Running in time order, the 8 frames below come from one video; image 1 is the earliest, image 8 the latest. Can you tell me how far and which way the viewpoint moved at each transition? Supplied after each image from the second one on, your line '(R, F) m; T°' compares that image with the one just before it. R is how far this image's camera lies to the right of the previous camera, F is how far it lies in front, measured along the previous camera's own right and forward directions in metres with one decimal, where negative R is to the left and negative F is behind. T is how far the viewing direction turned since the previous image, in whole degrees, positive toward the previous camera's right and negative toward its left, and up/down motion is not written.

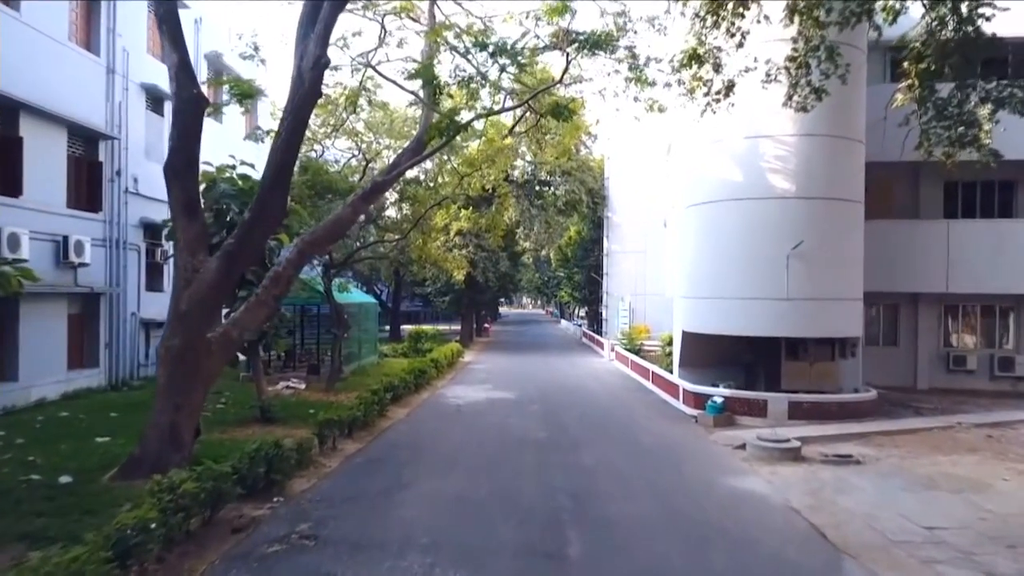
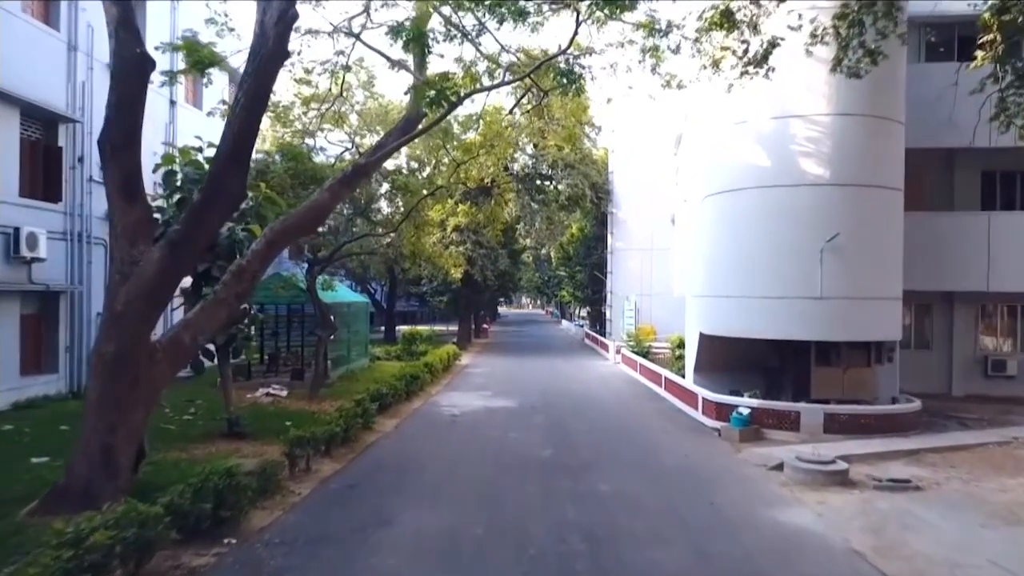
(0.0, +1.8) m; 0°
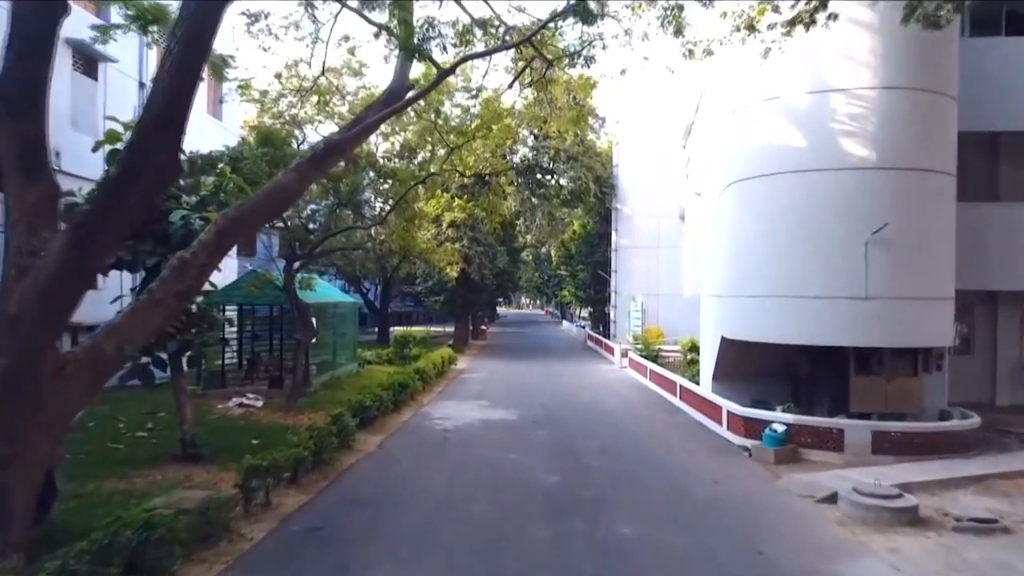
(0.0, +1.9) m; 0°
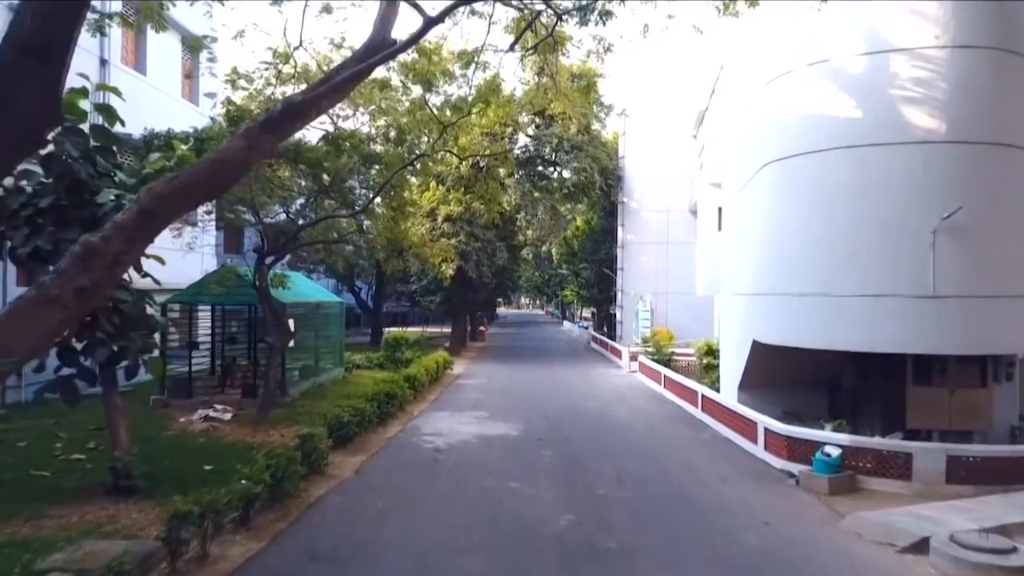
(0.0, +2.1) m; 0°
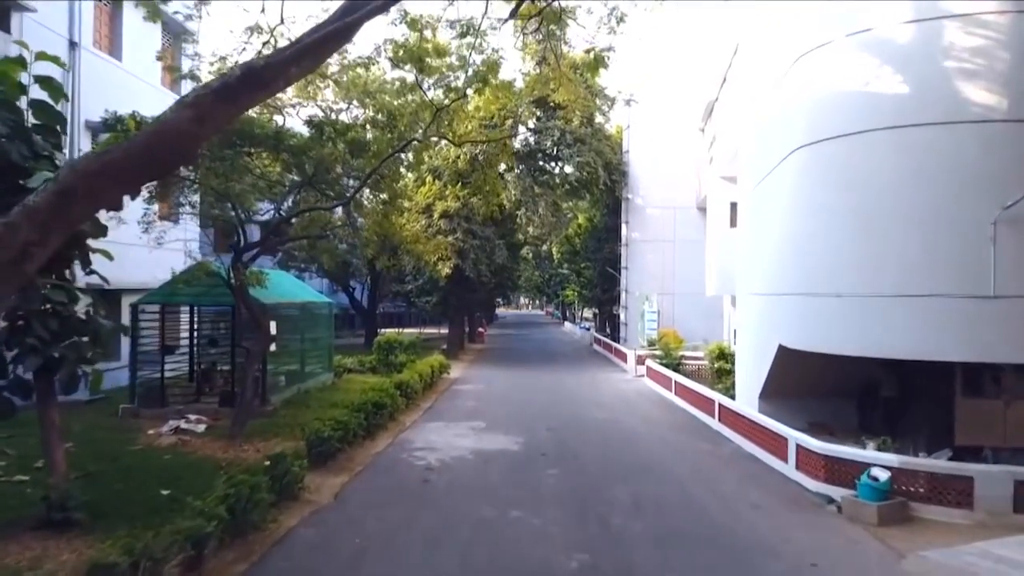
(0.0, +1.4) m; 0°
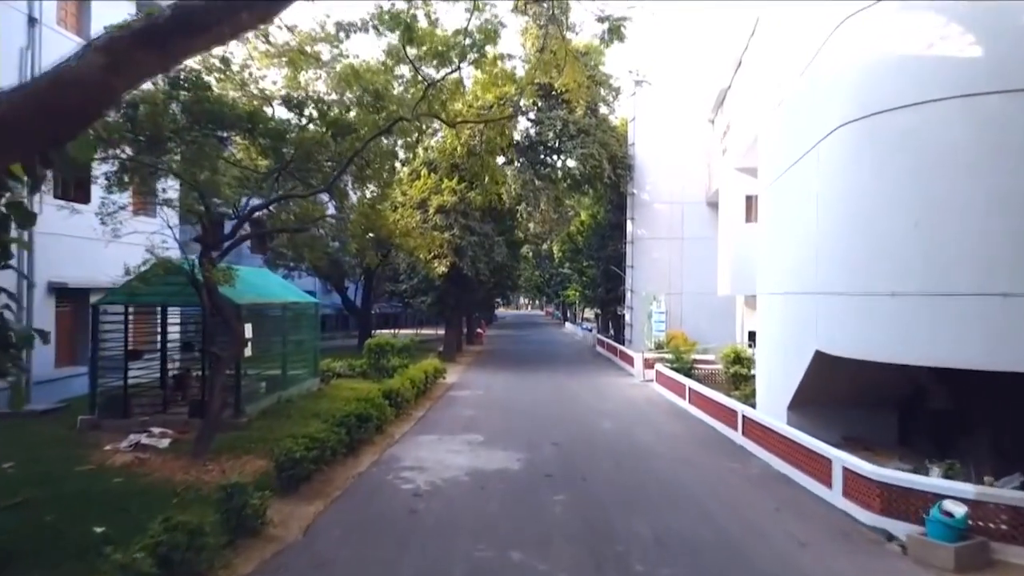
(0.0, +1.5) m; 0°
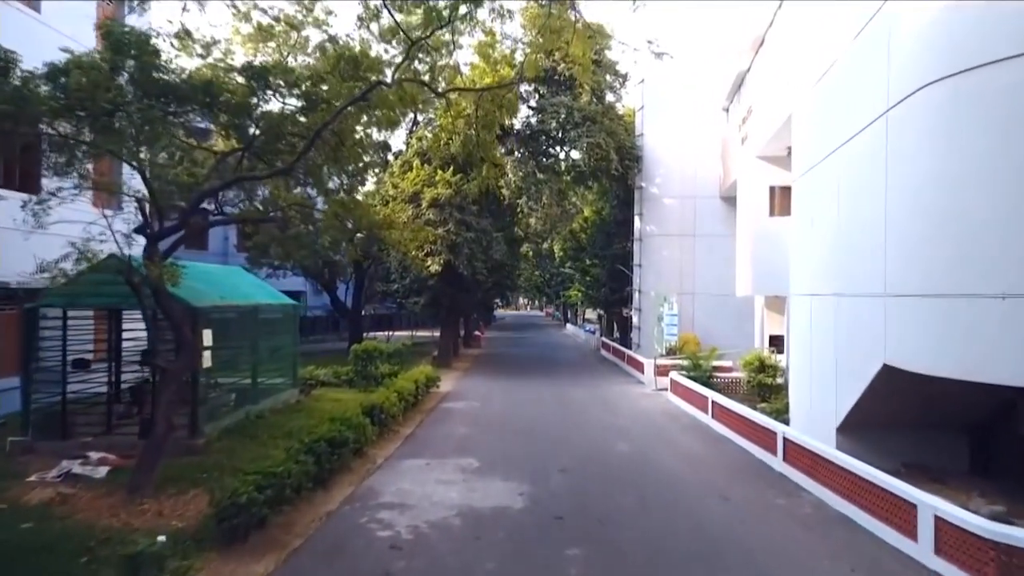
(0.0, +2.0) m; 0°
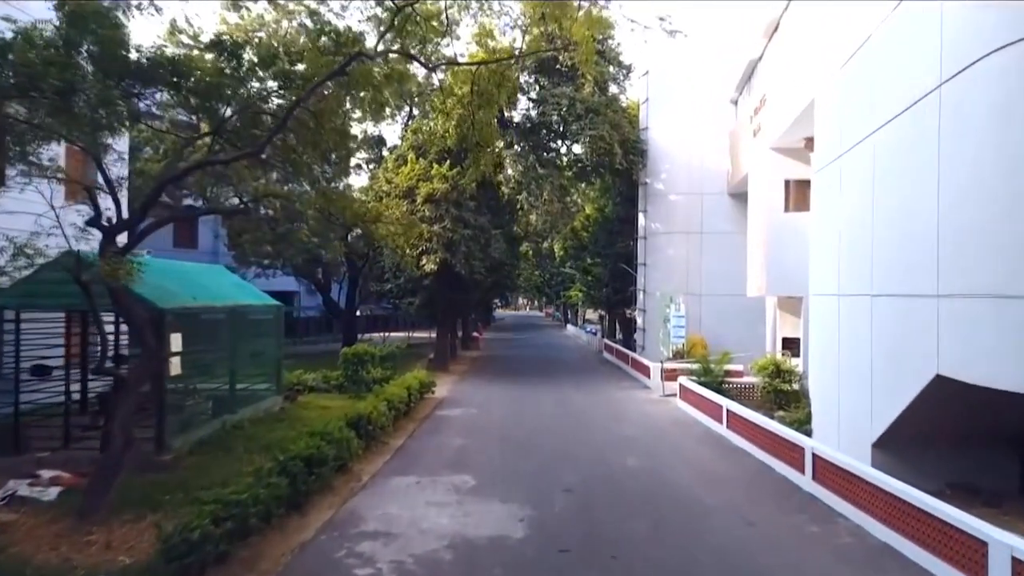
(0.0, +1.2) m; 0°
